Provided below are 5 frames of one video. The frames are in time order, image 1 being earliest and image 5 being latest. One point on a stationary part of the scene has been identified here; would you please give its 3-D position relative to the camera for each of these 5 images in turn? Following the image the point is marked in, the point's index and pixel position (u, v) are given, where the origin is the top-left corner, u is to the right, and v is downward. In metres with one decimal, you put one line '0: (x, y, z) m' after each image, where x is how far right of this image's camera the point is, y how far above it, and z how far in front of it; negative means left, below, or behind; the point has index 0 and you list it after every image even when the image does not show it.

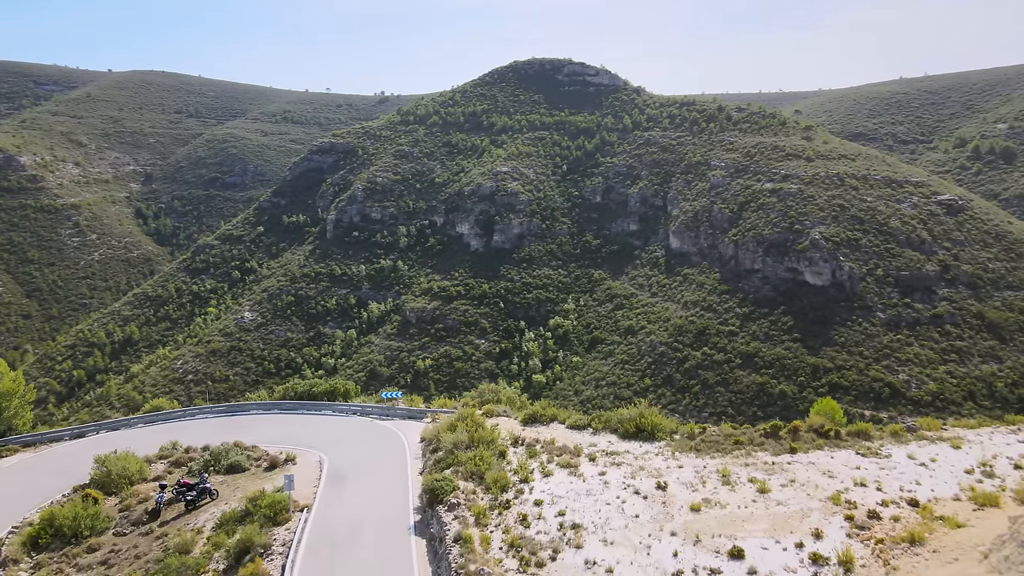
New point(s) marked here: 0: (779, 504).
0: (+6.0, -4.8, +11.9) m
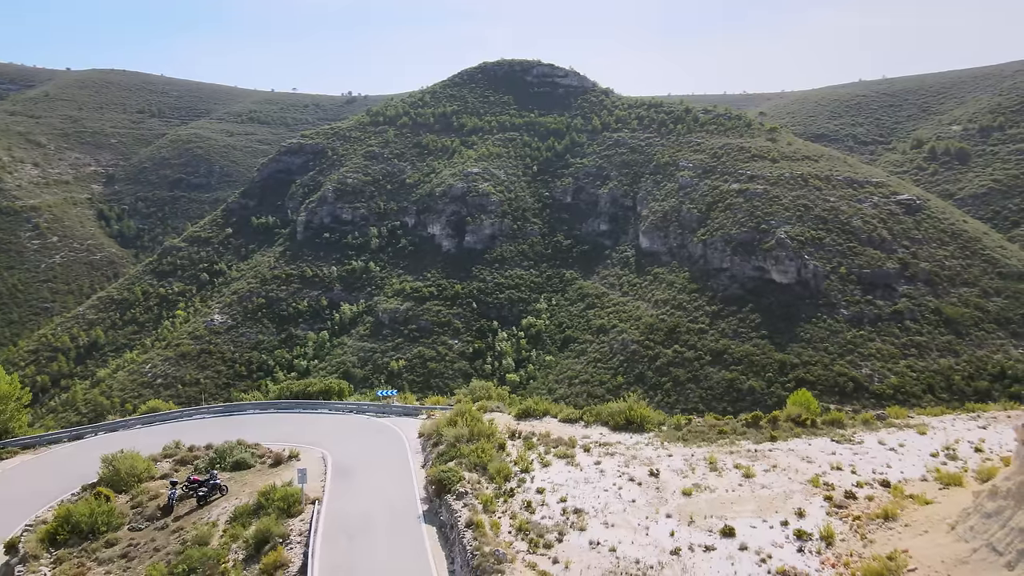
0: (+6.0, -4.7, +12.6) m
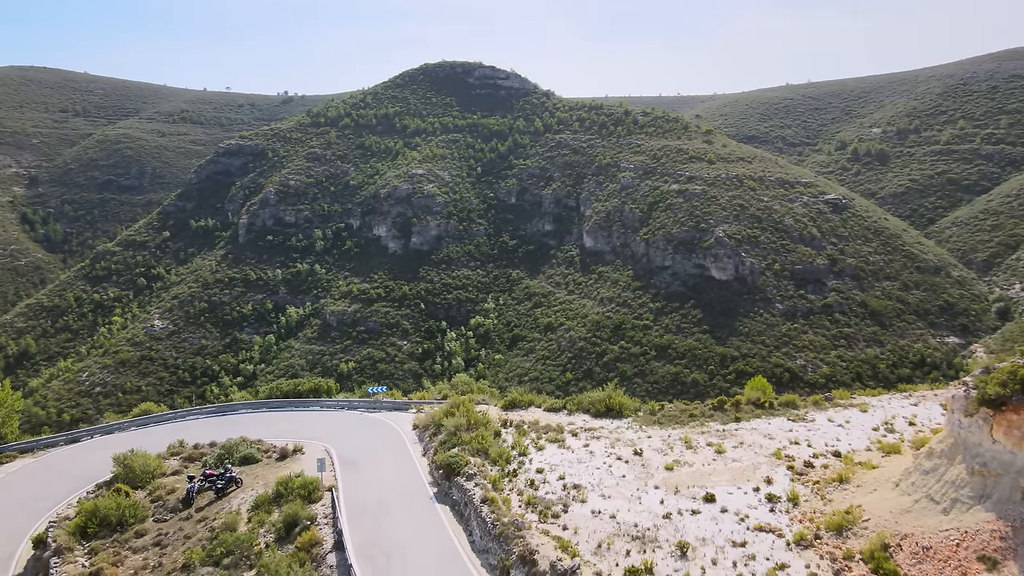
0: (+5.8, -4.5, +14.0) m
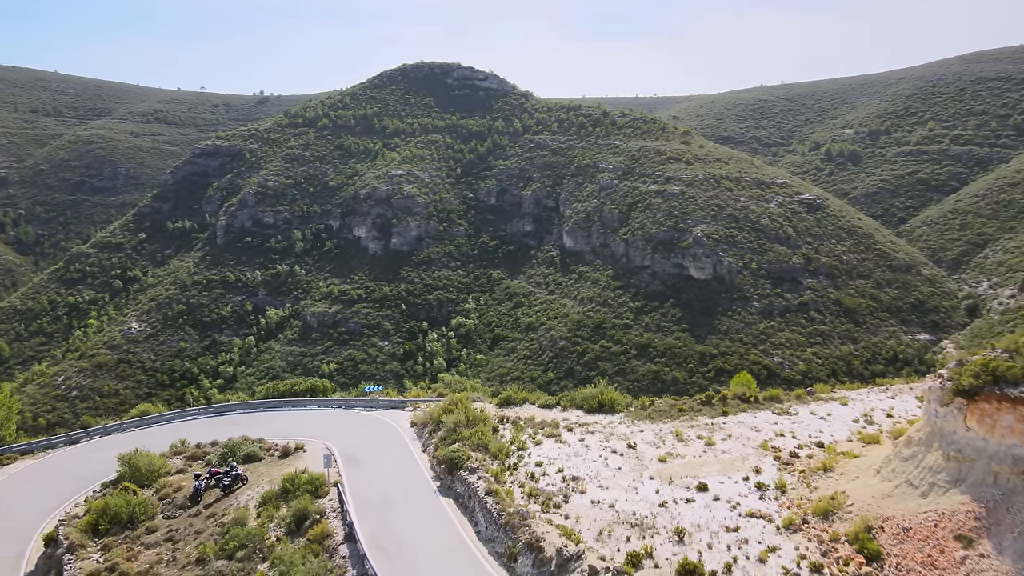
0: (+5.8, -4.5, +14.5) m
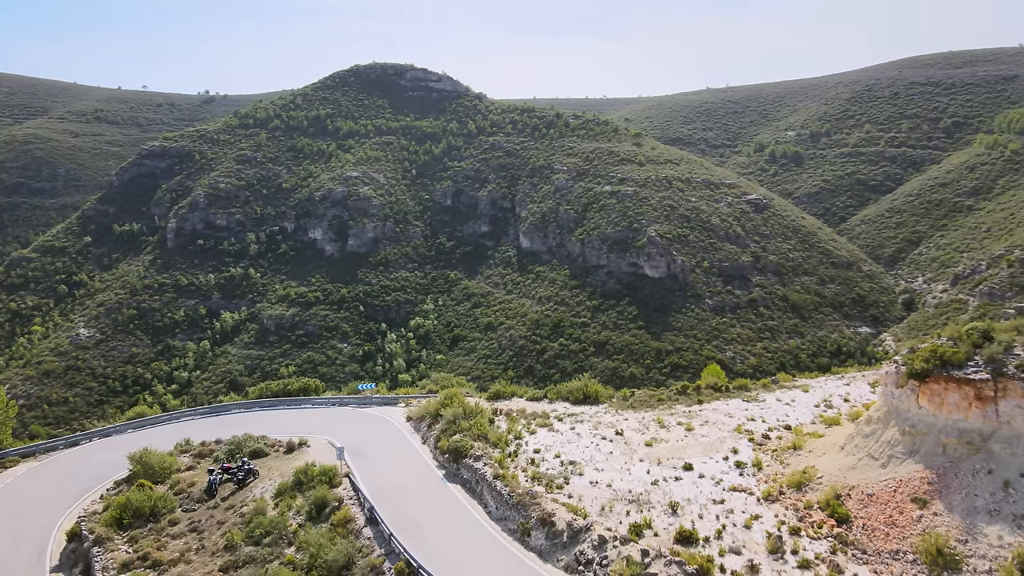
0: (+5.6, -4.3, +15.5) m
